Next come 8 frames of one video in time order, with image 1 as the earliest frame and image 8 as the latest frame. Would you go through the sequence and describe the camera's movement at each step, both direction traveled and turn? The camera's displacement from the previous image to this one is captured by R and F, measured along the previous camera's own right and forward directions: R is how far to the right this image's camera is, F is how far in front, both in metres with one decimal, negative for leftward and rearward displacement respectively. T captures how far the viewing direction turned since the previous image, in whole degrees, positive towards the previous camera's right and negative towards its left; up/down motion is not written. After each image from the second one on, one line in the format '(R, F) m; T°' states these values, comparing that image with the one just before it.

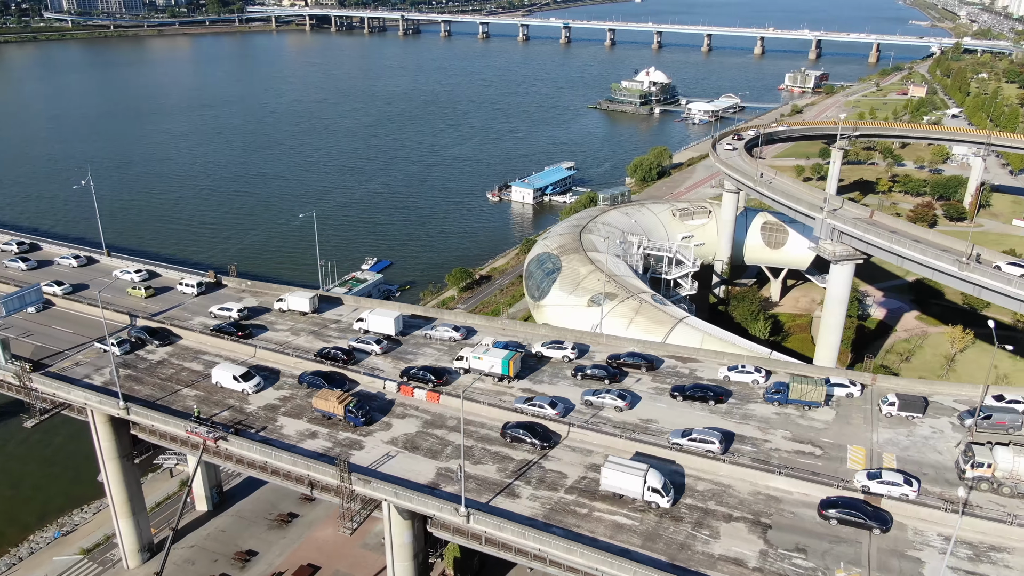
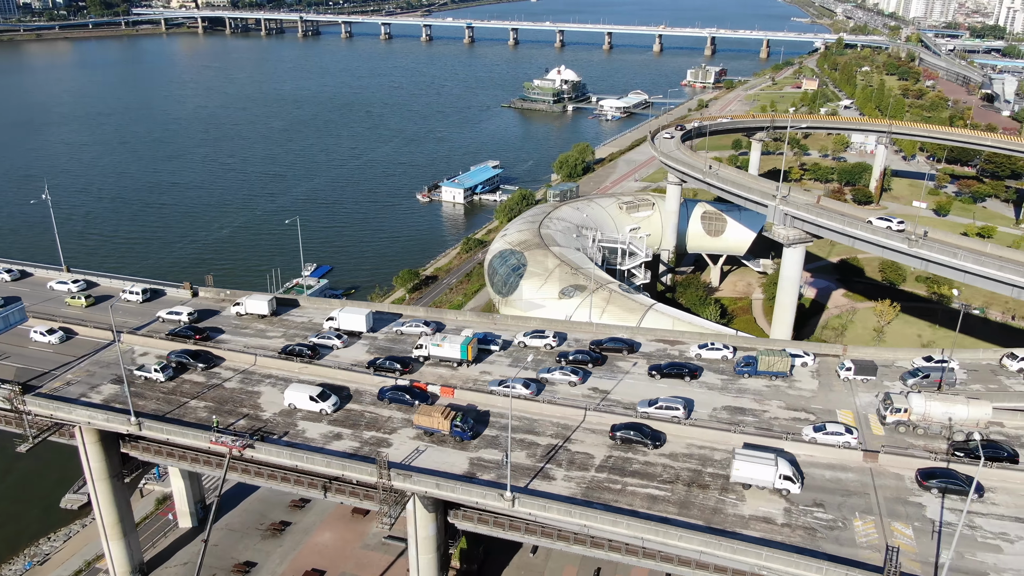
(-3.8, -0.9) m; +7°
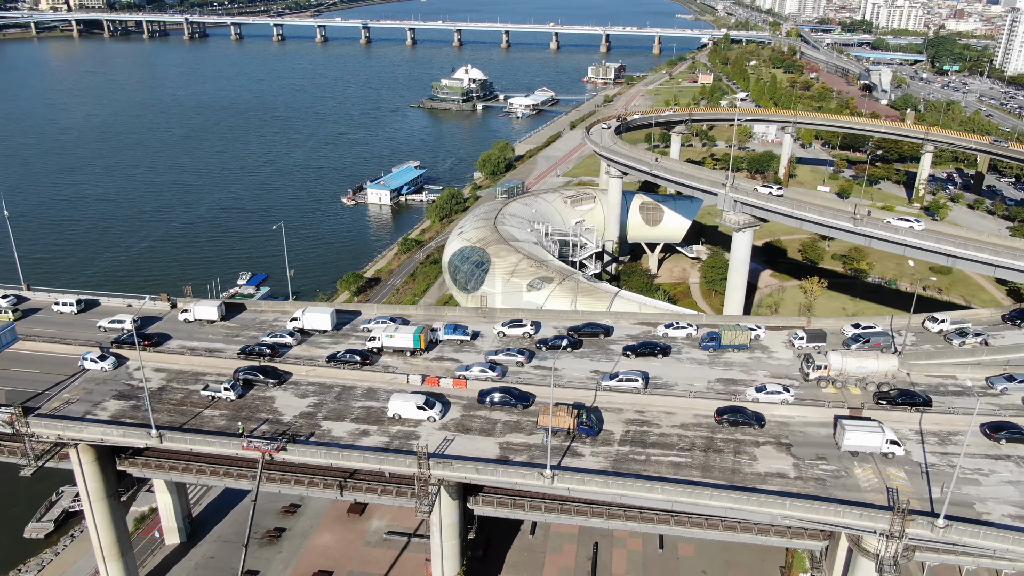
(-4.2, -1.1) m; +7°
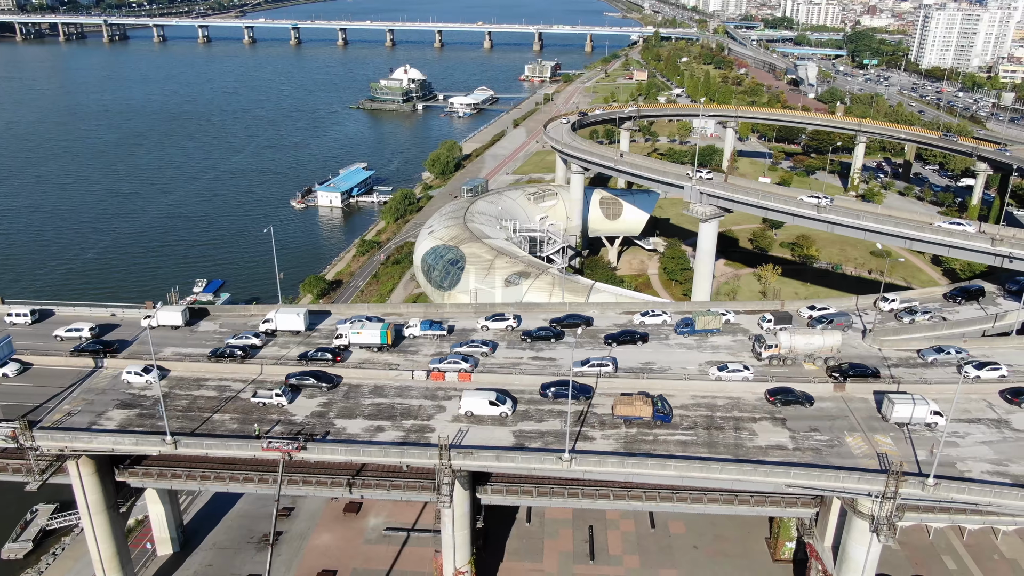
(-2.7, -0.9) m; +5°
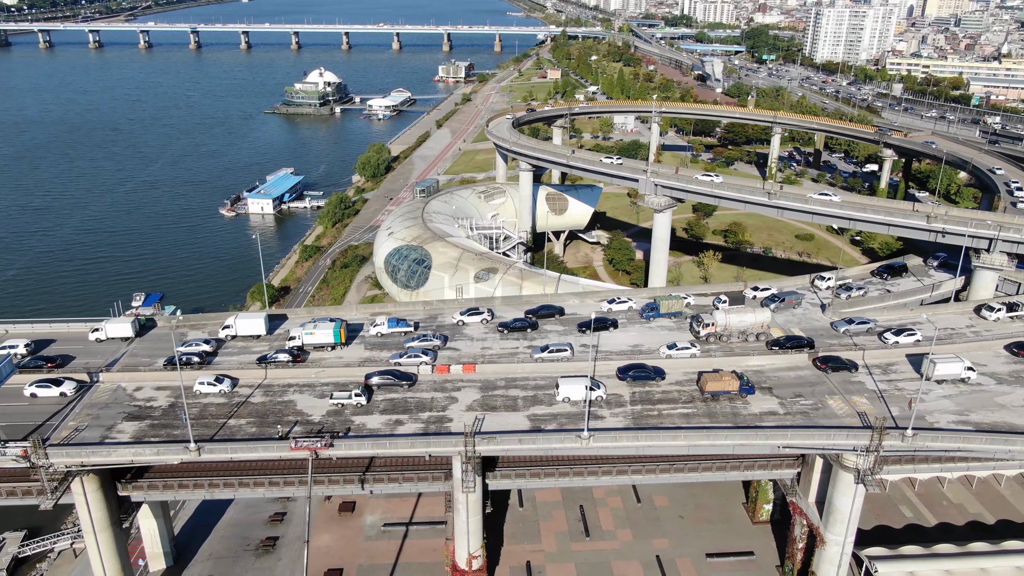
(-3.7, -1.2) m; +7°
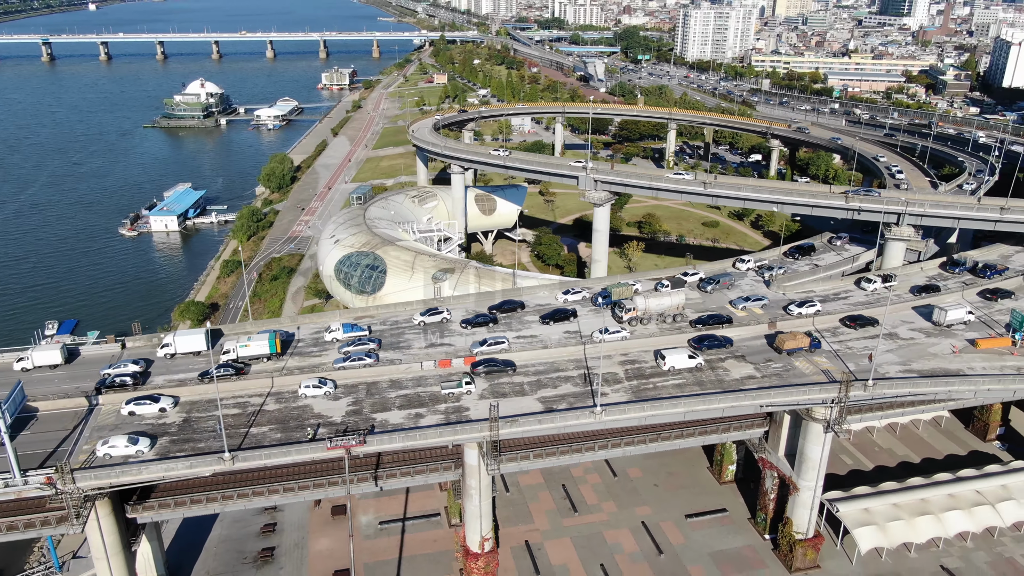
(-5.0, -1.6) m; +9°
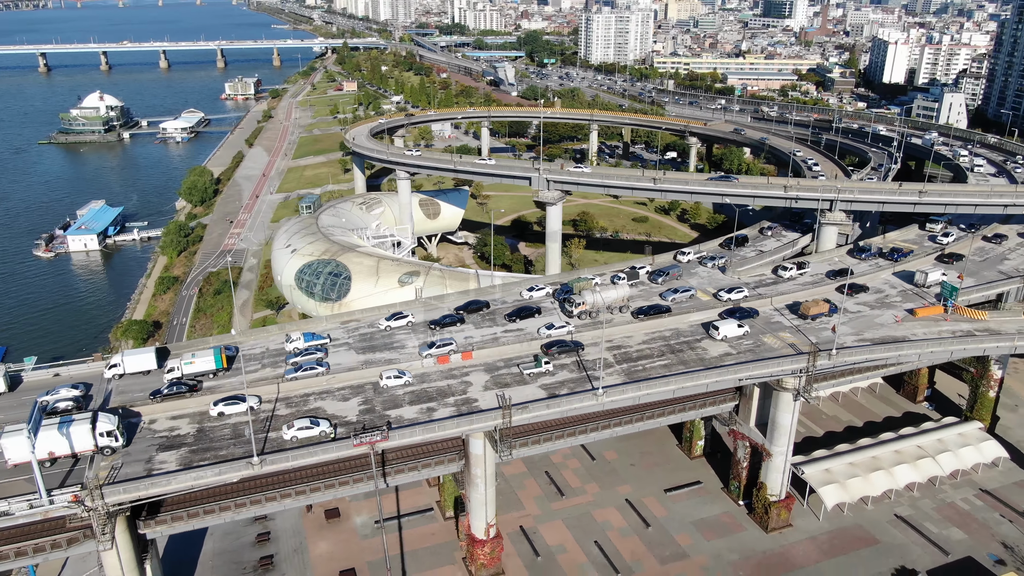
(-4.0, -1.5) m; +7°
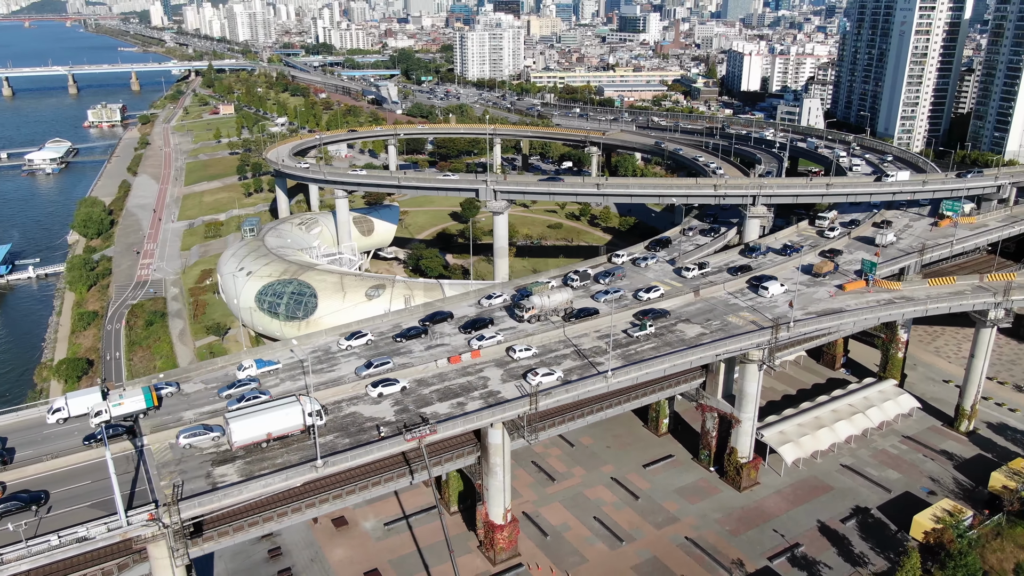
(-6.5, -2.5) m; +10°
